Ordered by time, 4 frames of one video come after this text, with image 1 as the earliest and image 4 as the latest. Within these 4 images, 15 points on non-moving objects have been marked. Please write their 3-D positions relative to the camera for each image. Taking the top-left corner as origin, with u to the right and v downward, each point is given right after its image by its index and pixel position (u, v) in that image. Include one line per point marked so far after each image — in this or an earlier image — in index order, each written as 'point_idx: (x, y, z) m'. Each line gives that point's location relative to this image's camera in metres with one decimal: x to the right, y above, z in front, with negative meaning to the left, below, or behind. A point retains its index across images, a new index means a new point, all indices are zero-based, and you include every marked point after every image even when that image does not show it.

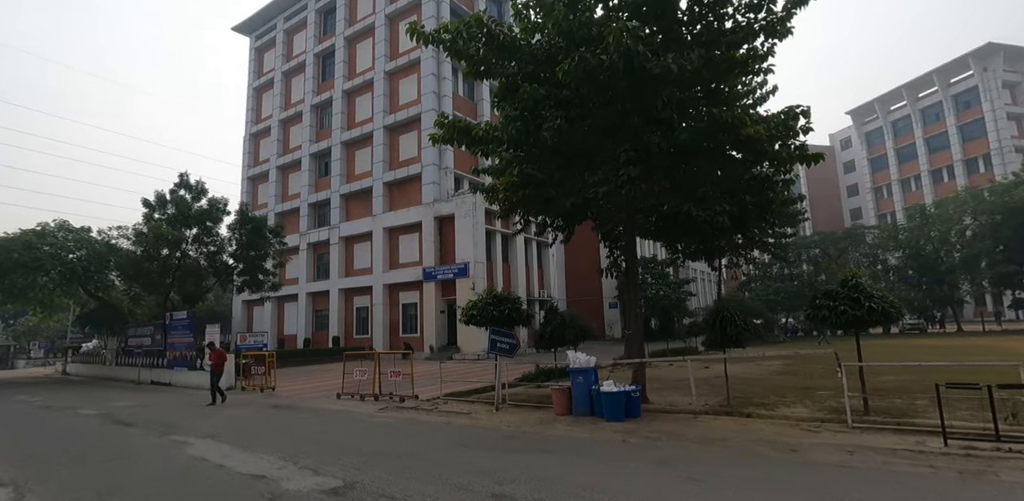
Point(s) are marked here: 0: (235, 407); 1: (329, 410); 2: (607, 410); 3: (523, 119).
0: (-5.8, -3.3, +11.4) m
1: (-3.5, -3.1, +10.4) m
2: (+1.5, -2.4, +8.2) m
3: (+0.2, +2.1, +8.6) m
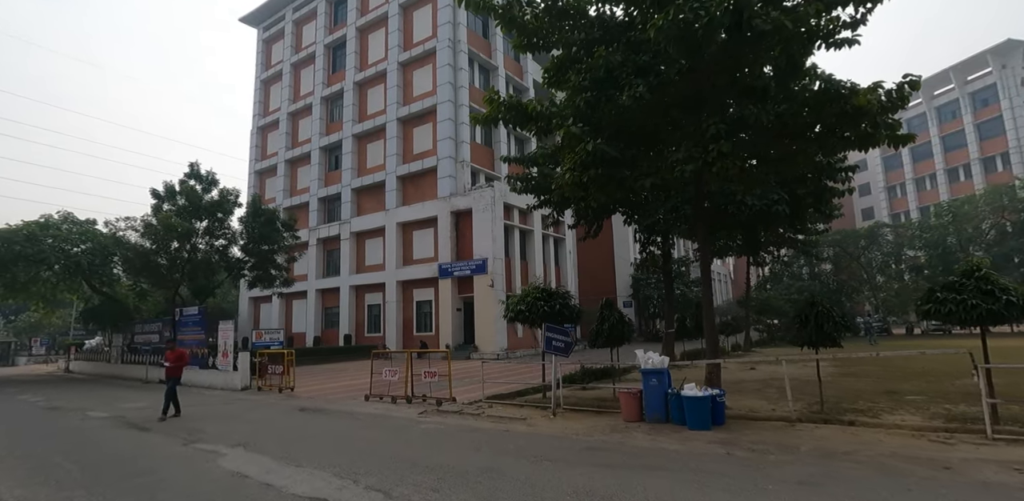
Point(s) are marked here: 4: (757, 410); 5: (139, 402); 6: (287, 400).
0: (-4.9, -3.1, +10.4) m
1: (-2.5, -2.9, +9.5) m
2: (+2.4, -2.3, +7.2) m
3: (+1.2, +2.3, +7.7) m
4: (+3.7, -2.4, +8.1) m
5: (-8.4, -3.4, +12.0) m
6: (-5.1, -3.4, +12.2) m
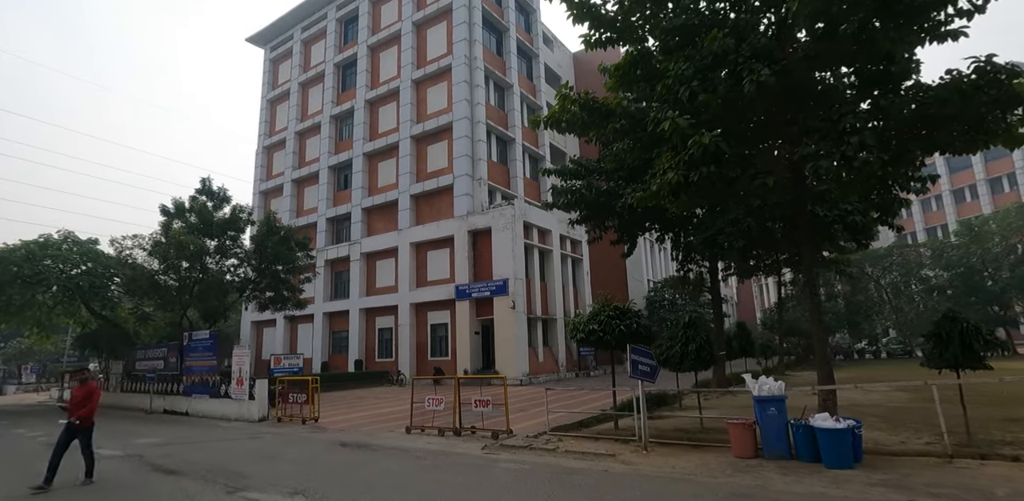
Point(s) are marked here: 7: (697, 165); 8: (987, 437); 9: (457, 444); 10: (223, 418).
0: (-3.7, -3.4, +9.2) m
1: (-1.4, -3.1, +8.3) m
2: (+3.6, -2.3, +6.2) m
3: (+2.4, +2.2, +6.8) m
4: (+4.9, -2.6, +7.1) m
5: (-7.2, -3.8, +10.8) m
6: (-4.0, -3.7, +11.0) m
7: (+2.3, +1.1, +6.7) m
8: (+6.3, -2.5, +7.1) m
9: (-0.9, -3.2, +8.8) m
10: (-8.3, -4.8, +15.3) m
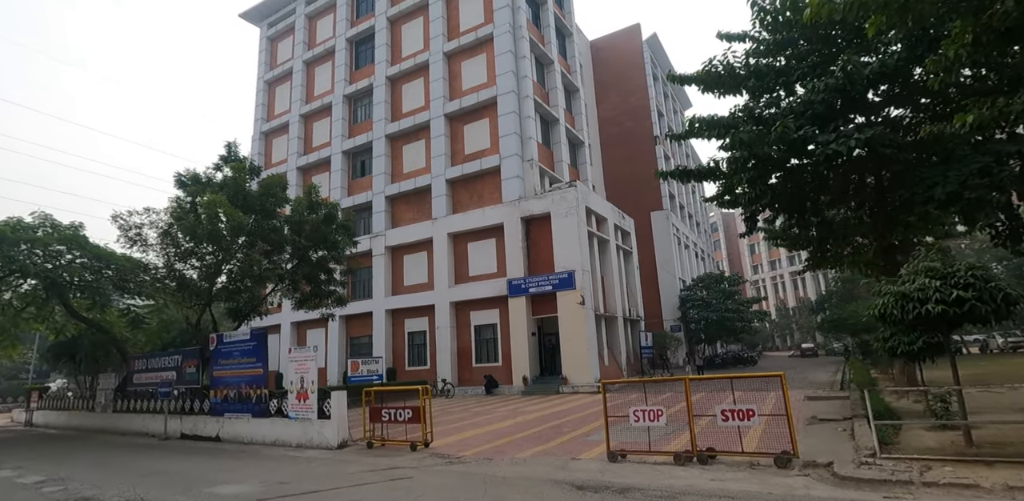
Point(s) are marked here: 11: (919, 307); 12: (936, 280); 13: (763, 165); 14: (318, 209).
0: (-0.1, -2.6, +5.8) m
1: (+2.3, -2.3, +5.1) m
2: (+7.4, -1.5, +3.3) m
3: (+6.1, +3.0, +3.9) m
4: (+8.6, -1.7, +4.2) m
5: (-3.7, -3.0, +7.2) m
6: (-0.5, -3.0, +7.6) m
7: (+6.0, +1.9, +3.8) m
8: (+10.0, -1.6, +4.3) m
9: (+2.7, -2.4, +5.6) m
10: (-5.0, -4.2, +11.6) m
11: (+4.7, -0.6, +6.2) m
12: (+4.9, -0.3, +6.2) m
13: (+5.4, +1.8, +11.4) m
14: (-6.4, +1.3, +17.4) m
